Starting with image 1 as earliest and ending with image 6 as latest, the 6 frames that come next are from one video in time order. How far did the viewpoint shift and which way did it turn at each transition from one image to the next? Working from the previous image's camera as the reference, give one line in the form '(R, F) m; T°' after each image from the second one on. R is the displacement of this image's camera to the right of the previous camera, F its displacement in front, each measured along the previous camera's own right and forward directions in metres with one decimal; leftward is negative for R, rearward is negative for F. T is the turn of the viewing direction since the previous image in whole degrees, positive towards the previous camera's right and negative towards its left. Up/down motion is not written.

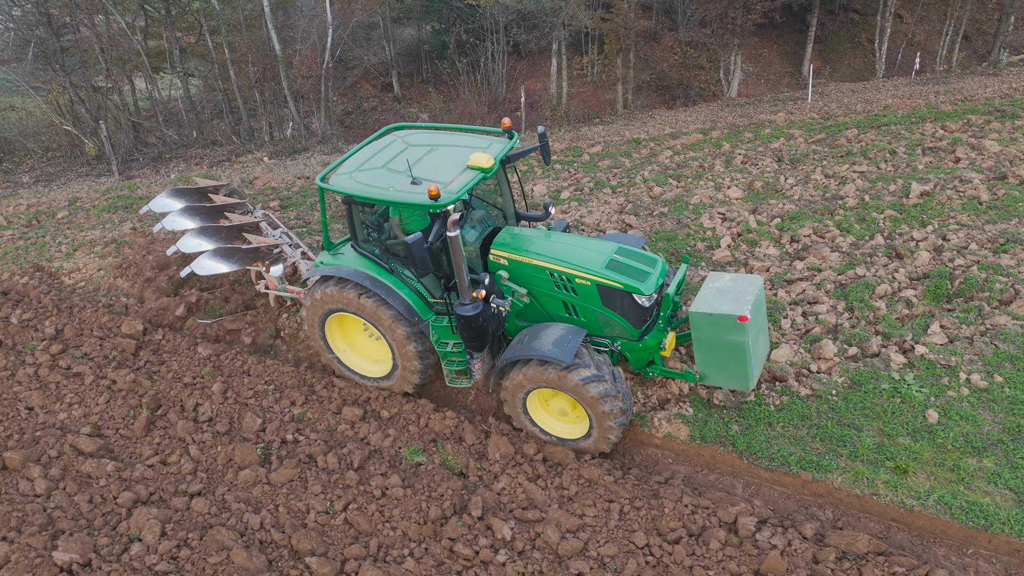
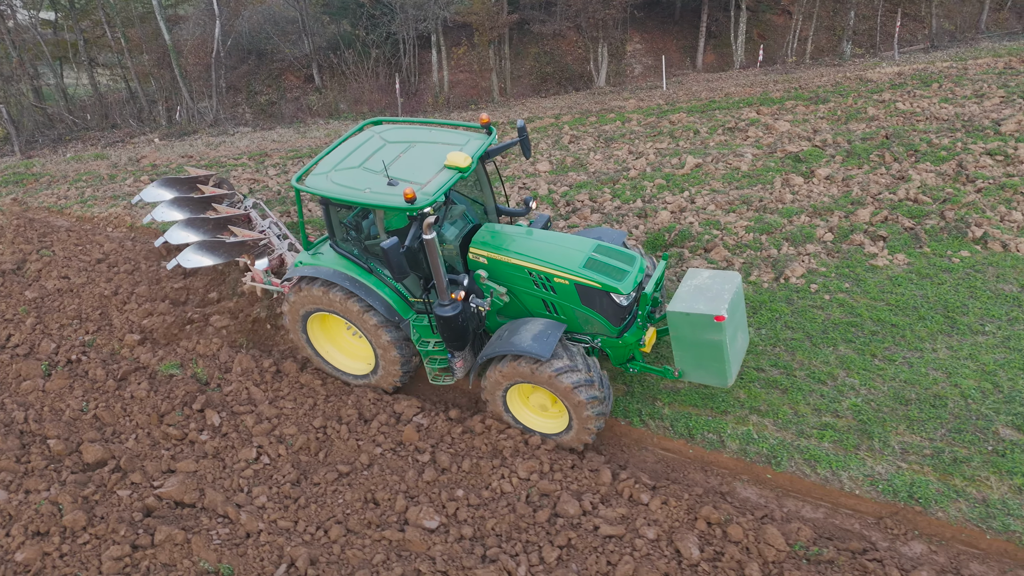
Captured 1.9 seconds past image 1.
(+2.0, -1.0) m; +1°
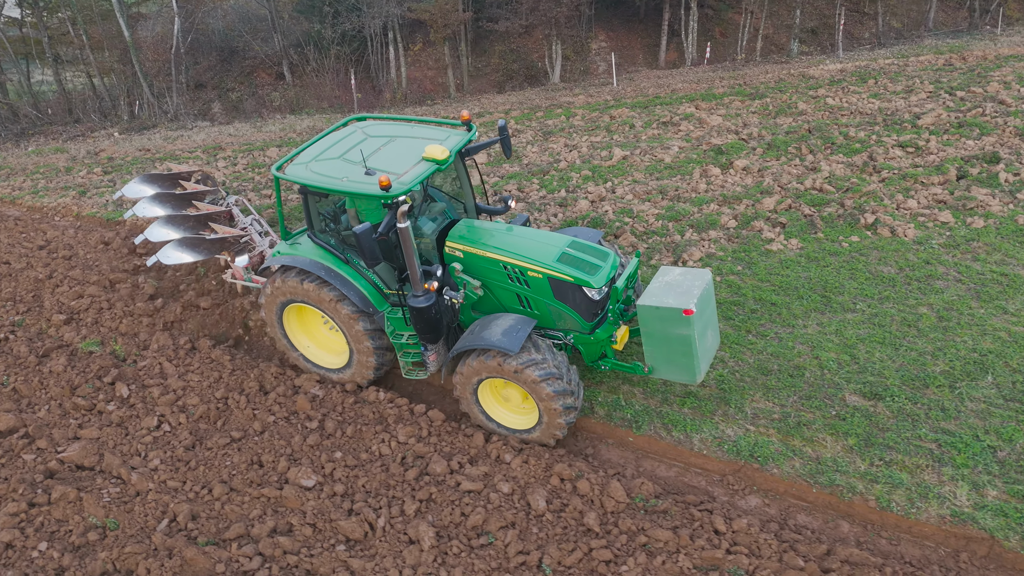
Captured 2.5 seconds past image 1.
(+0.8, -0.3) m; 0°
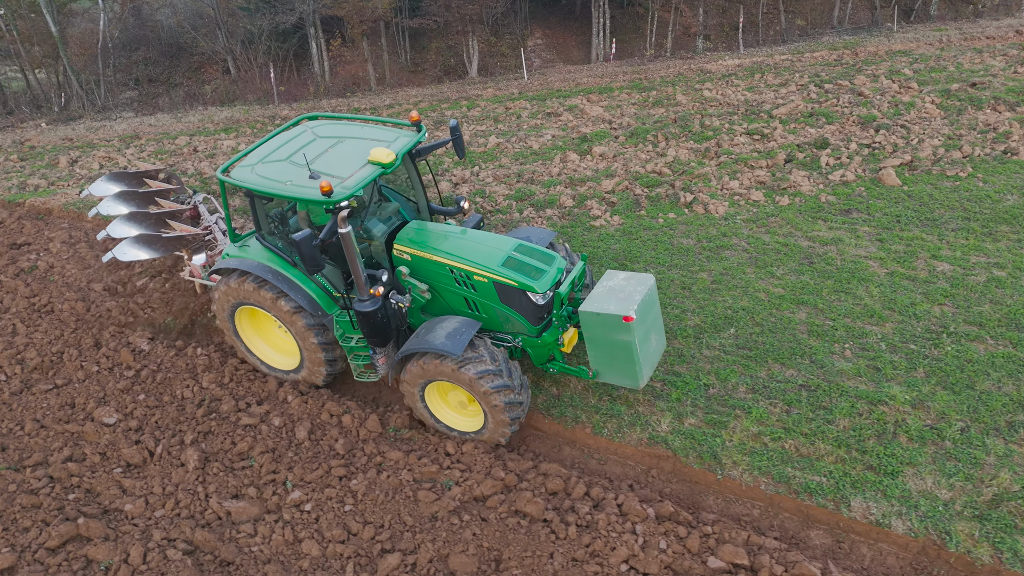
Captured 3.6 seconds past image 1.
(+1.5, -0.6) m; +1°
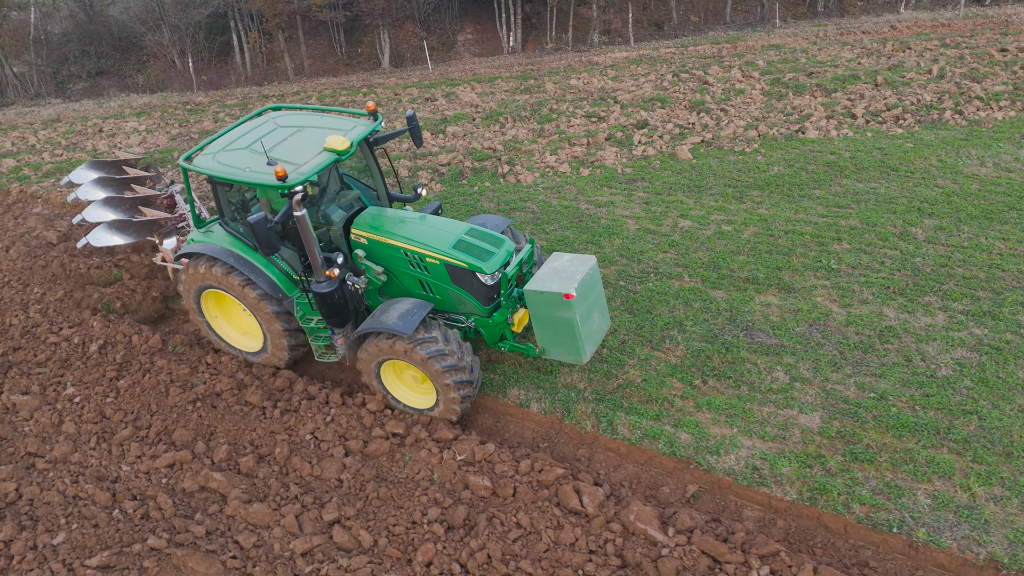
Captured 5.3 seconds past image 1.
(+1.9, -1.0) m; +1°
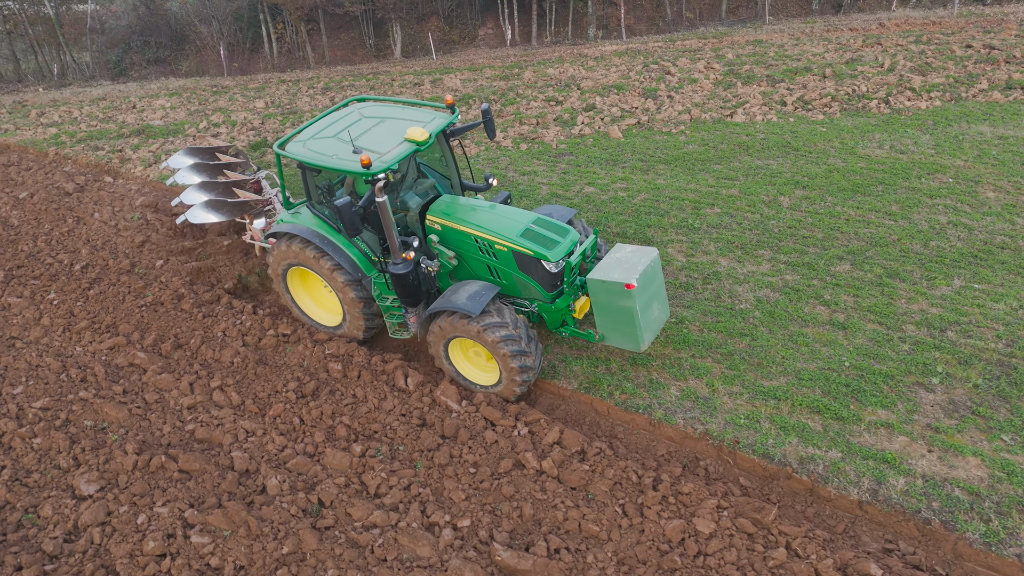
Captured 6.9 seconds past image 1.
(+1.5, -1.0) m; -5°
